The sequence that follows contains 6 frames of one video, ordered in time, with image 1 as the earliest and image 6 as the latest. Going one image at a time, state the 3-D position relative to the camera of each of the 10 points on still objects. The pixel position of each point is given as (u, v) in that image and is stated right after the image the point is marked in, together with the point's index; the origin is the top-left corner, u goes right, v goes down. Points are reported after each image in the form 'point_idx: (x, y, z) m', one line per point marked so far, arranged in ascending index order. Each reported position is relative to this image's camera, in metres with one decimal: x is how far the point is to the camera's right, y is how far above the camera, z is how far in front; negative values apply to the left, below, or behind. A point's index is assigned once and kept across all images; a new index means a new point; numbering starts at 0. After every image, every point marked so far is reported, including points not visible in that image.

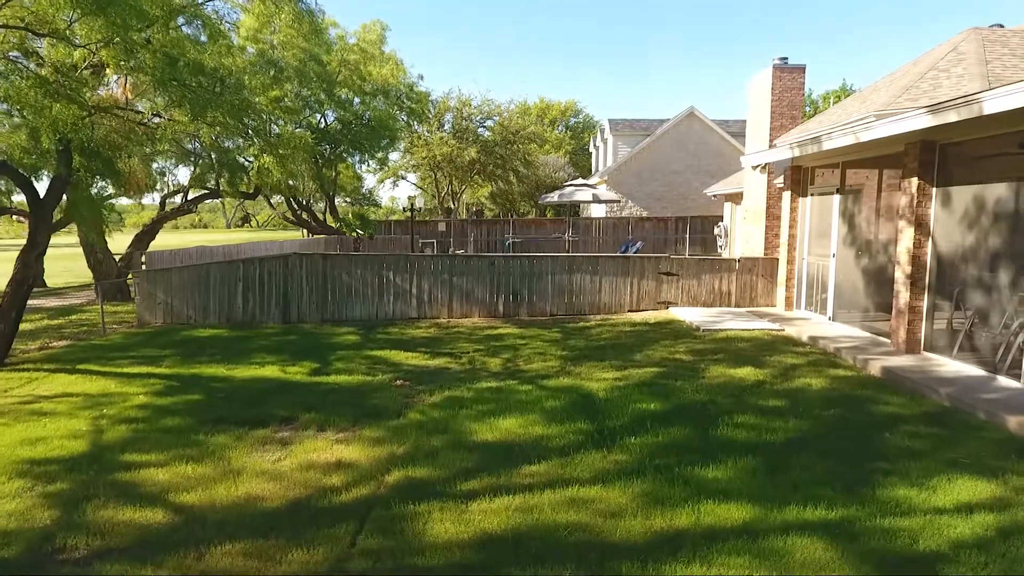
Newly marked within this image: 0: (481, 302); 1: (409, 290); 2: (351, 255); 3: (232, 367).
0: (-0.5, -0.2, +11.7) m
1: (-1.7, 0.0, +11.7) m
2: (-2.7, +0.6, +11.6) m
3: (-3.2, -0.9, +8.2) m
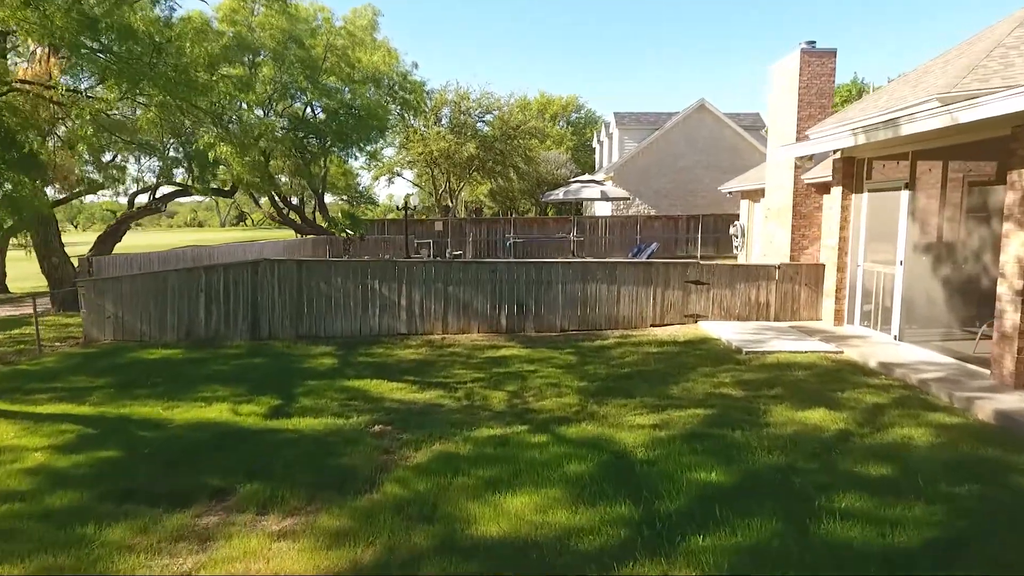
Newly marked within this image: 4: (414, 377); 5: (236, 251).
0: (-0.4, -0.4, +10.1) m
1: (-1.6, -0.2, +10.1) m
2: (-2.6, +0.4, +10.1) m
3: (-3.2, -1.1, +6.6) m
4: (-1.1, -1.0, +7.6) m
5: (-6.1, +0.8, +15.6) m
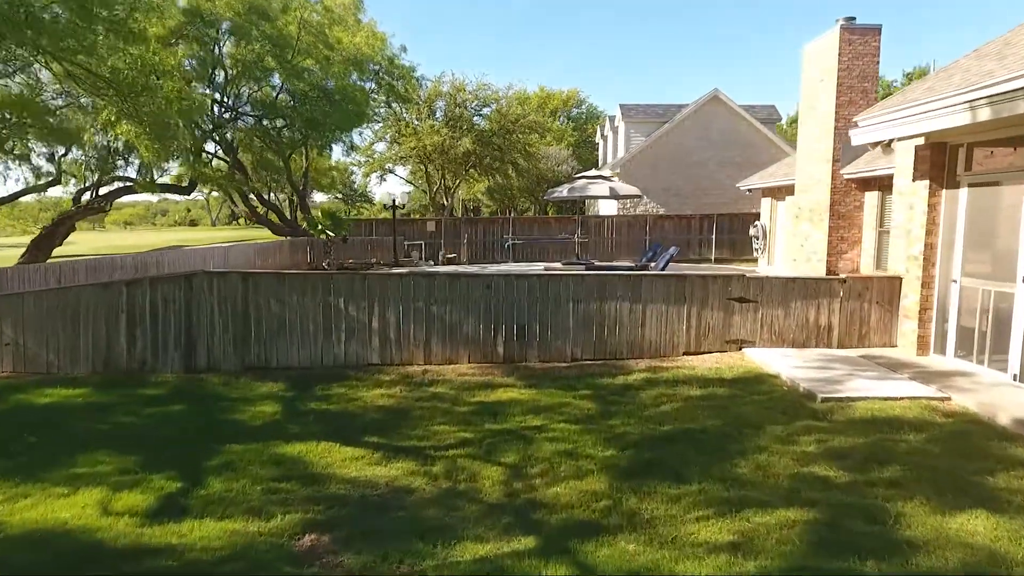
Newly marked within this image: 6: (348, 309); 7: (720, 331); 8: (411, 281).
0: (-0.5, -0.6, +8.1) m
1: (-1.7, -0.4, +8.1) m
2: (-2.6, +0.2, +8.0) m
3: (-3.2, -1.3, +4.5) m
4: (-1.1, -1.2, +5.6) m
5: (-6.2, +0.6, +13.6) m
6: (-1.9, -0.2, +8.1) m
7: (+2.4, -0.5, +8.1) m
8: (-1.1, +0.1, +8.0) m
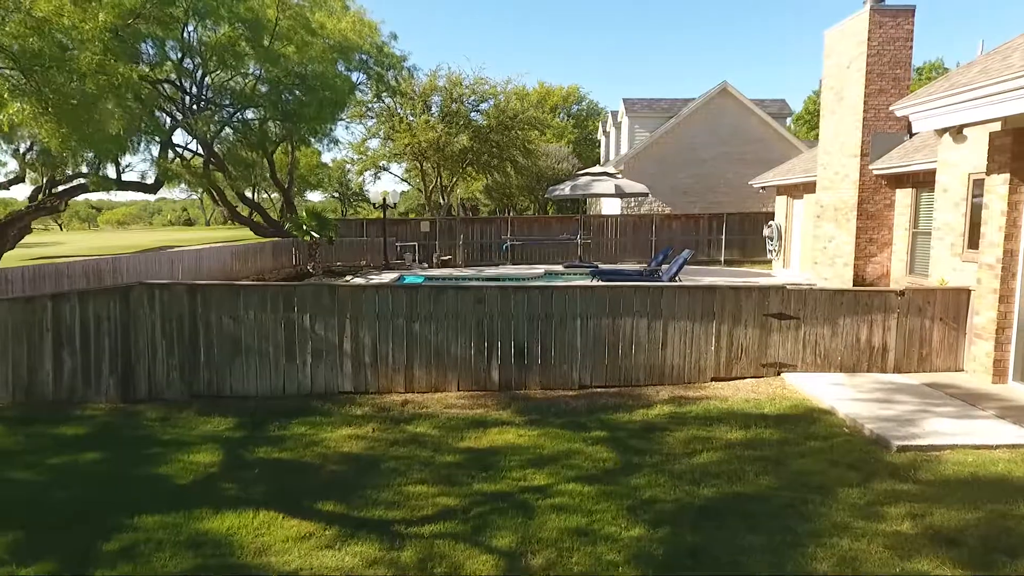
0: (-0.5, -0.7, +6.9) m
1: (-1.7, -0.6, +6.8) m
2: (-2.6, 0.0, +6.8) m
3: (-3.2, -1.5, +3.3) m
4: (-1.1, -1.3, +4.4) m
5: (-6.2, +0.4, +12.3) m
6: (-1.9, -0.4, +6.8) m
7: (+2.4, -0.6, +6.9) m
8: (-1.2, -0.1, +6.8) m
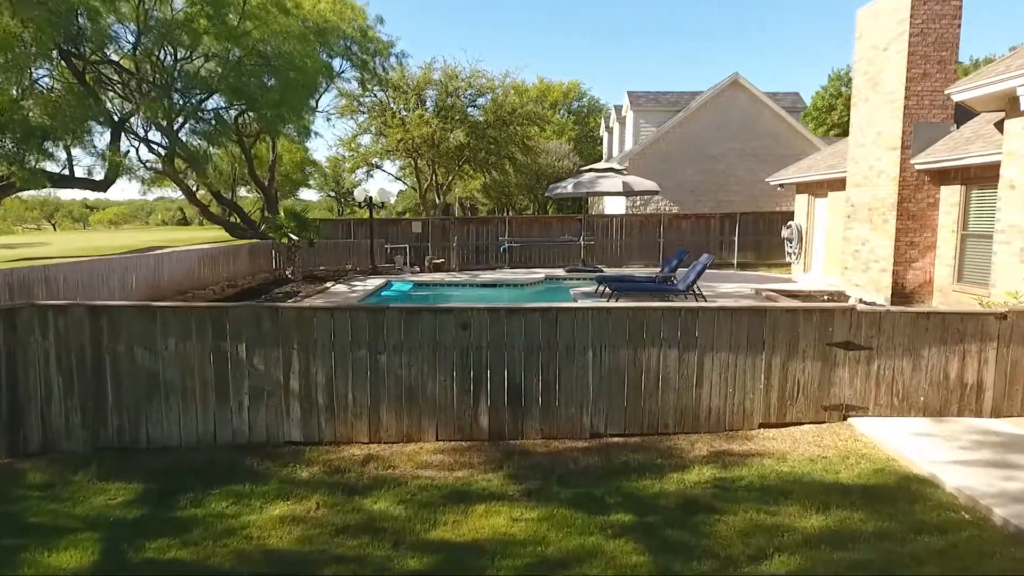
0: (-0.5, -0.9, +5.4) m
1: (-1.7, -0.7, +5.4) m
2: (-2.7, -0.1, +5.3) m
3: (-3.2, -1.6, +1.8) m
4: (-1.1, -1.5, +2.9) m
5: (-6.2, +0.3, +10.8) m
6: (-2.0, -0.5, +5.3) m
7: (+2.3, -0.8, +5.4) m
8: (-1.2, -0.2, +5.3) m
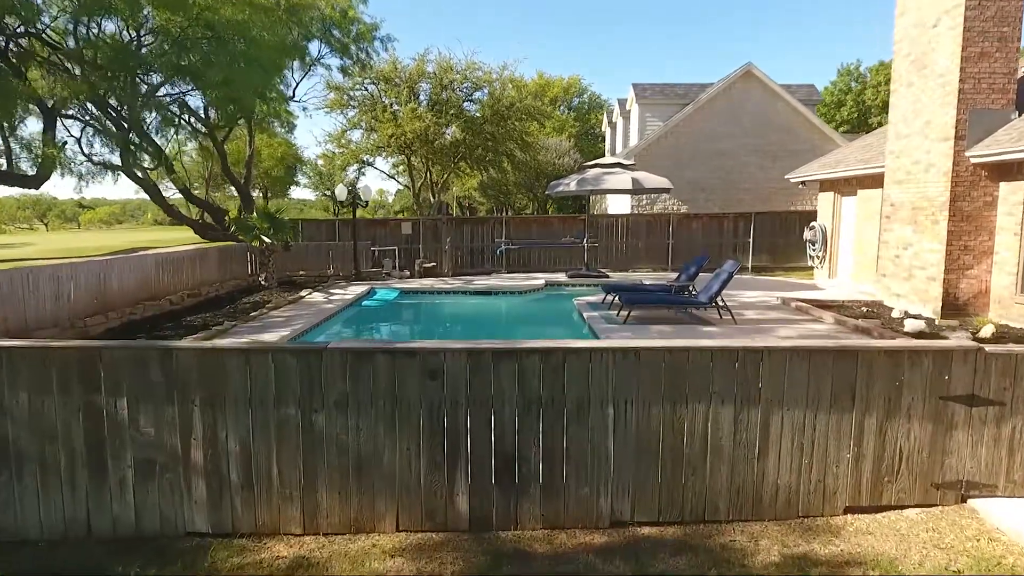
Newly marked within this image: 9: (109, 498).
0: (-0.6, -1.1, +3.9) m
1: (-1.8, -0.9, +3.8) m
2: (-2.7, -0.3, +3.8) m
3: (-3.3, -1.8, +0.3) m
4: (-1.2, -1.7, +1.4) m
5: (-6.3, +0.1, +9.3) m
6: (-2.0, -0.7, +3.8) m
7: (+2.3, -1.0, +3.9) m
8: (-1.3, -0.4, +3.8) m
9: (-2.2, -1.1, +3.9) m
